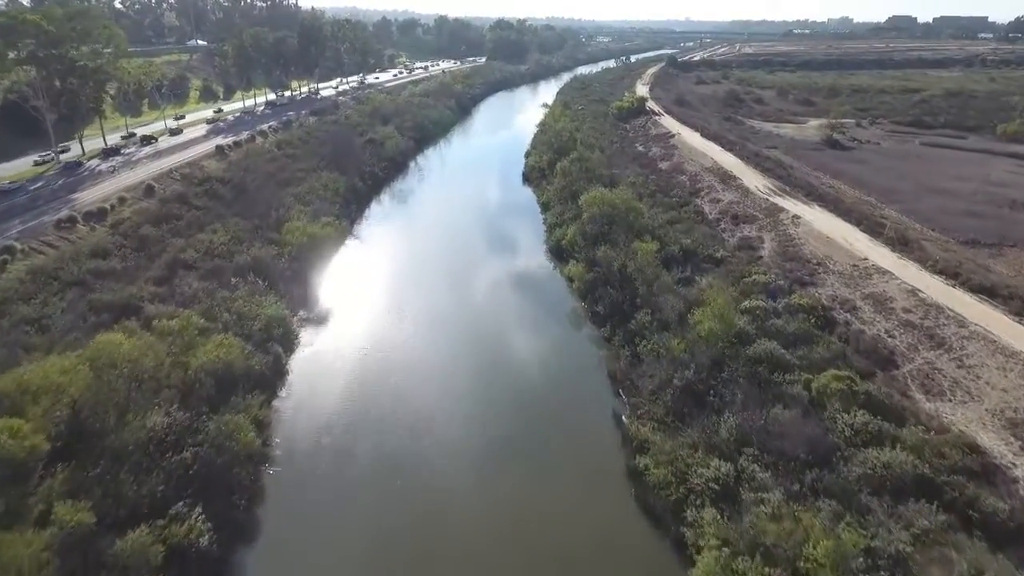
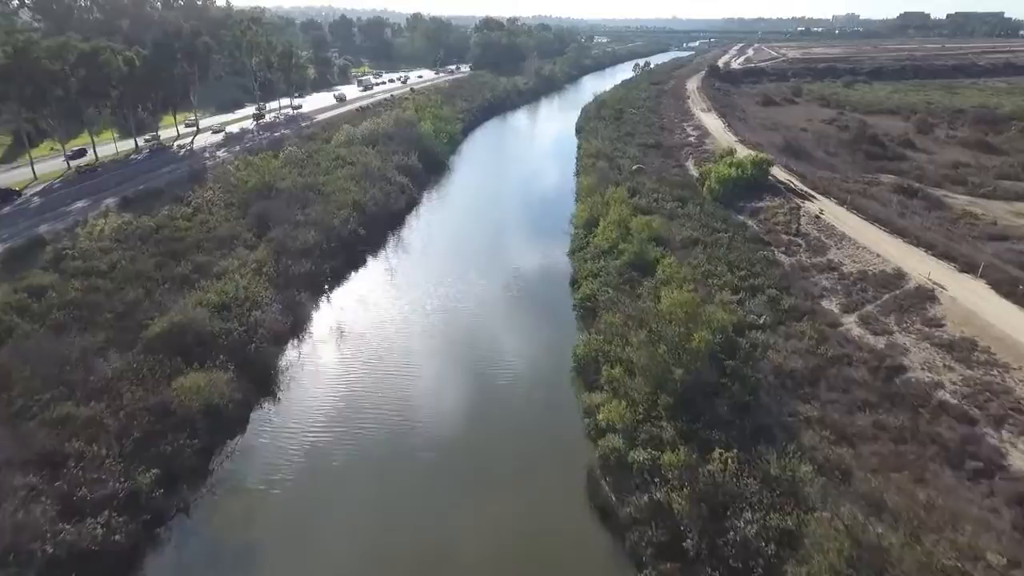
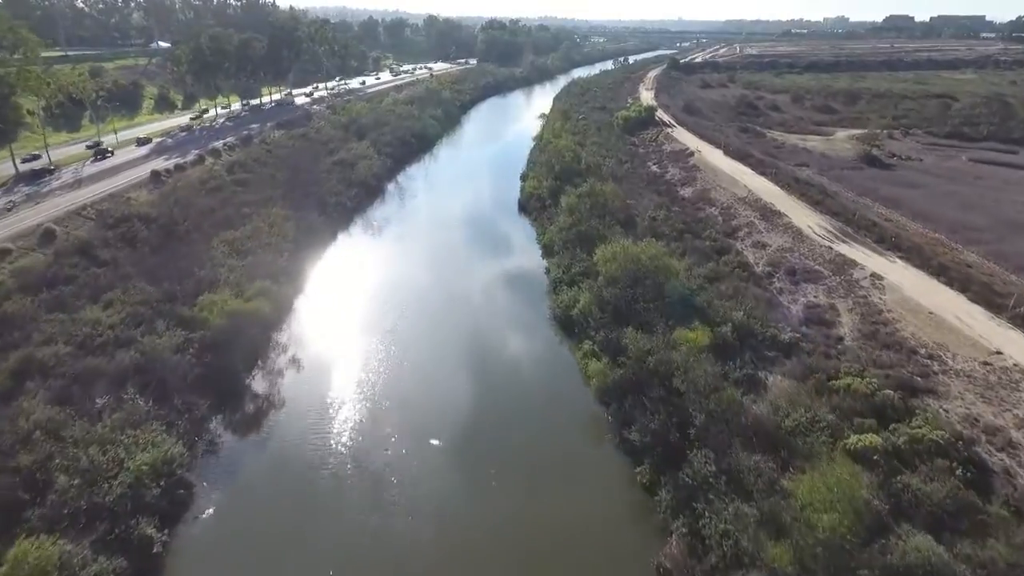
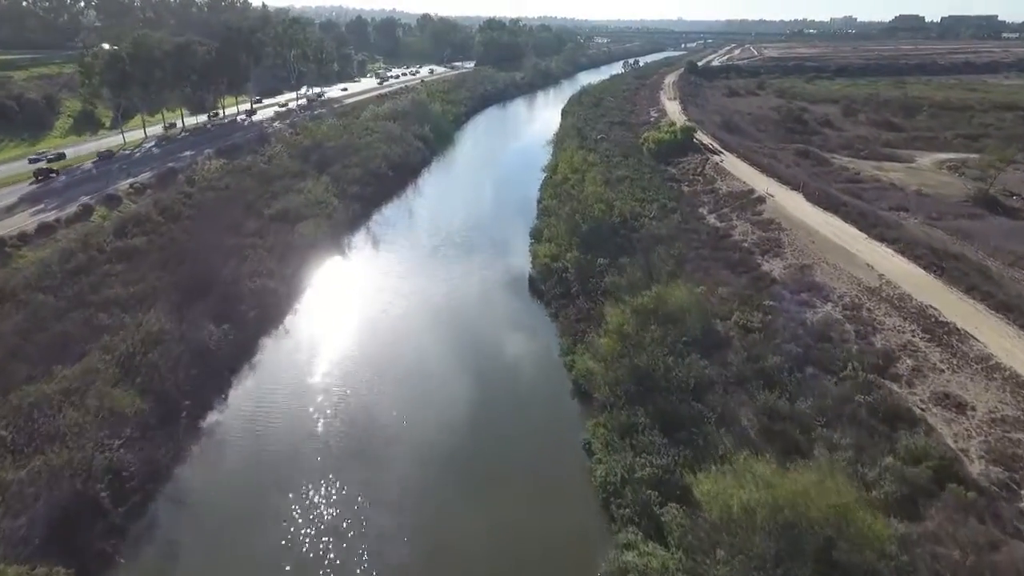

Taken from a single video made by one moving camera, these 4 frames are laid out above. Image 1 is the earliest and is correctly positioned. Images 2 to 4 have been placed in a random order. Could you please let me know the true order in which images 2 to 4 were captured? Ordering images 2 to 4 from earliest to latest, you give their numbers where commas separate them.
3, 4, 2
